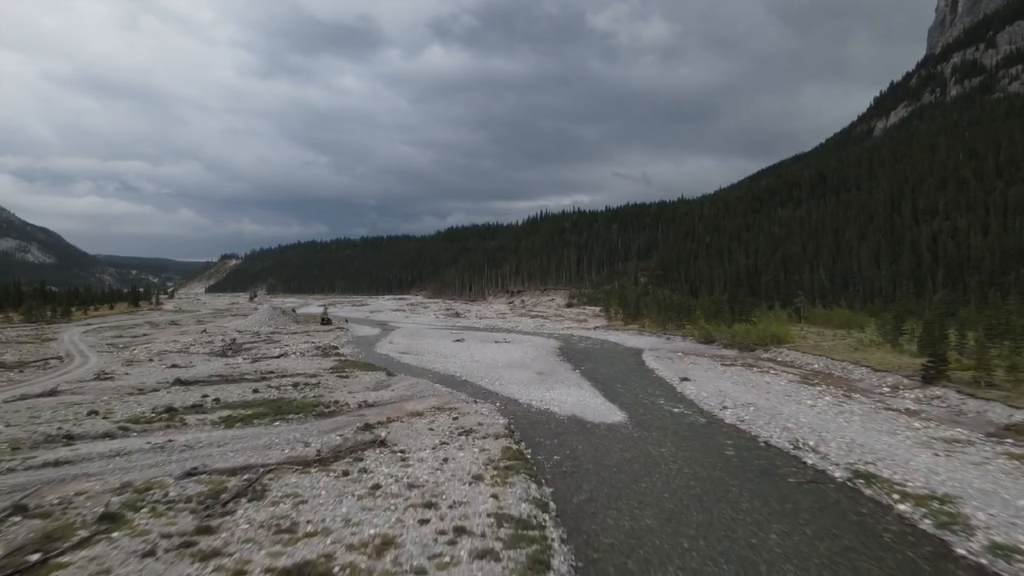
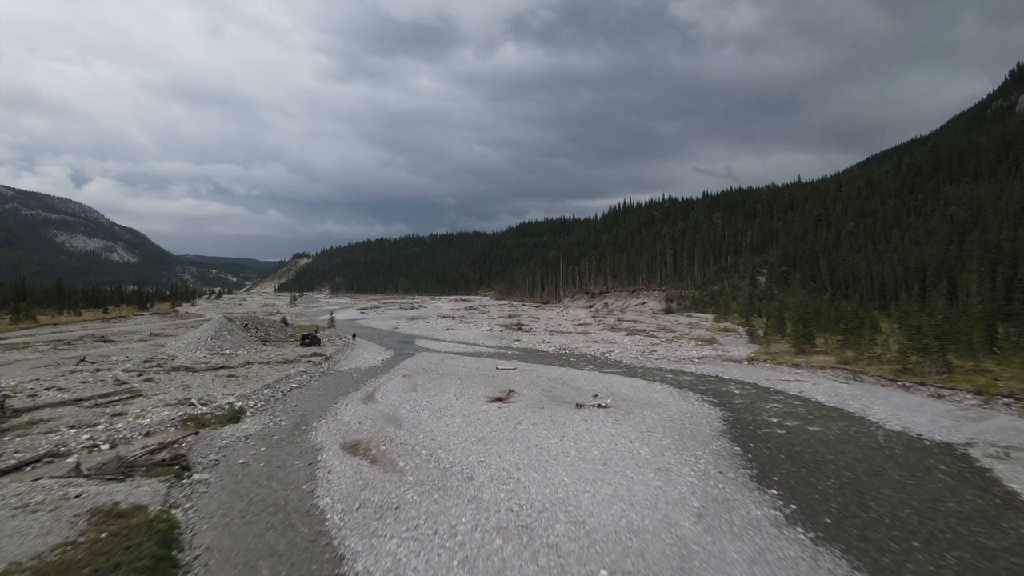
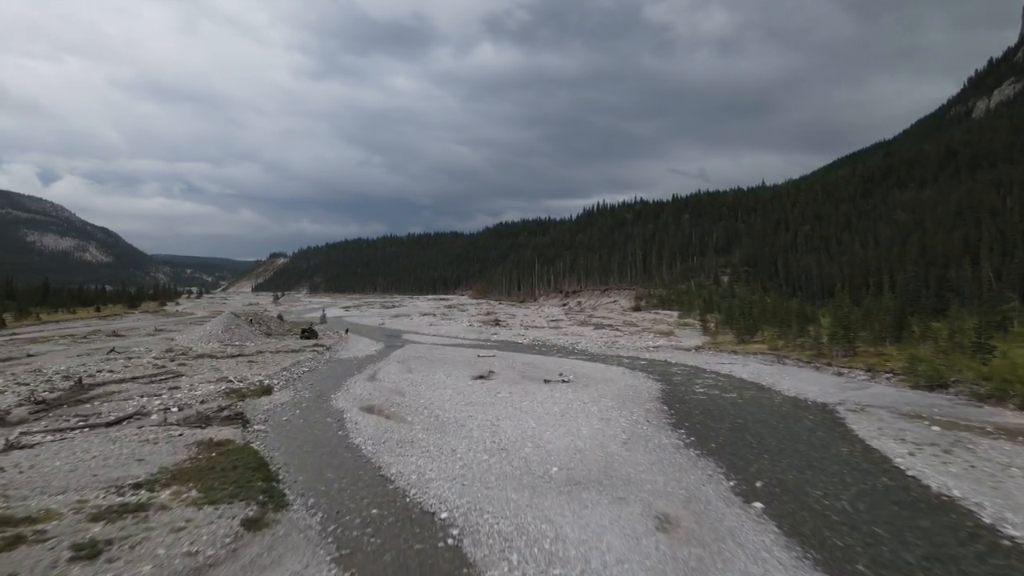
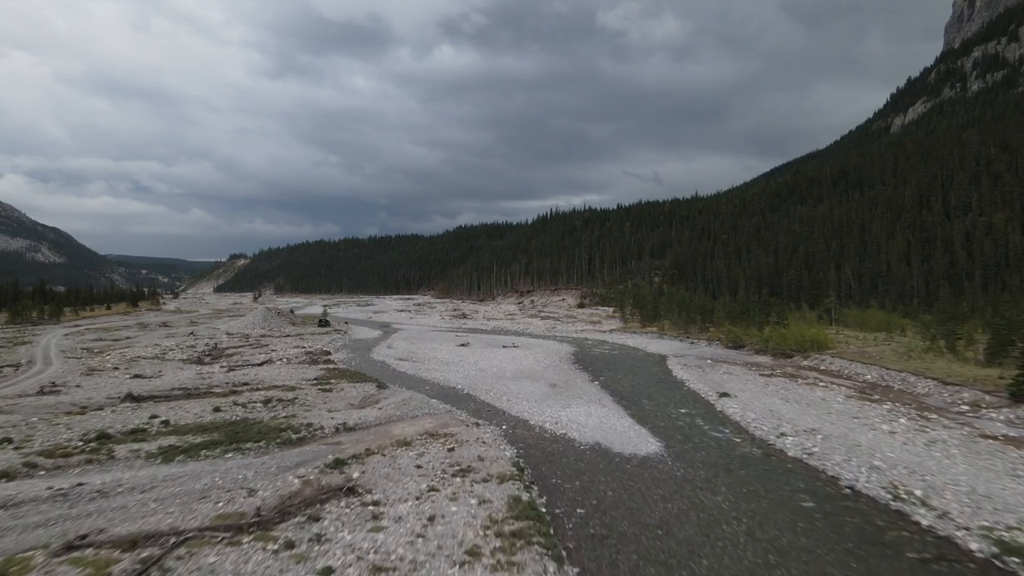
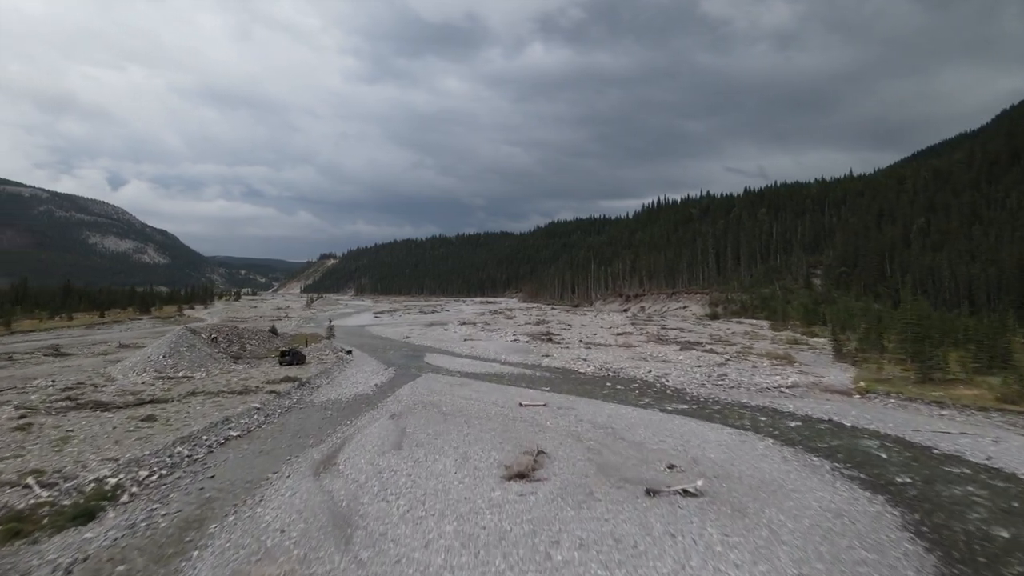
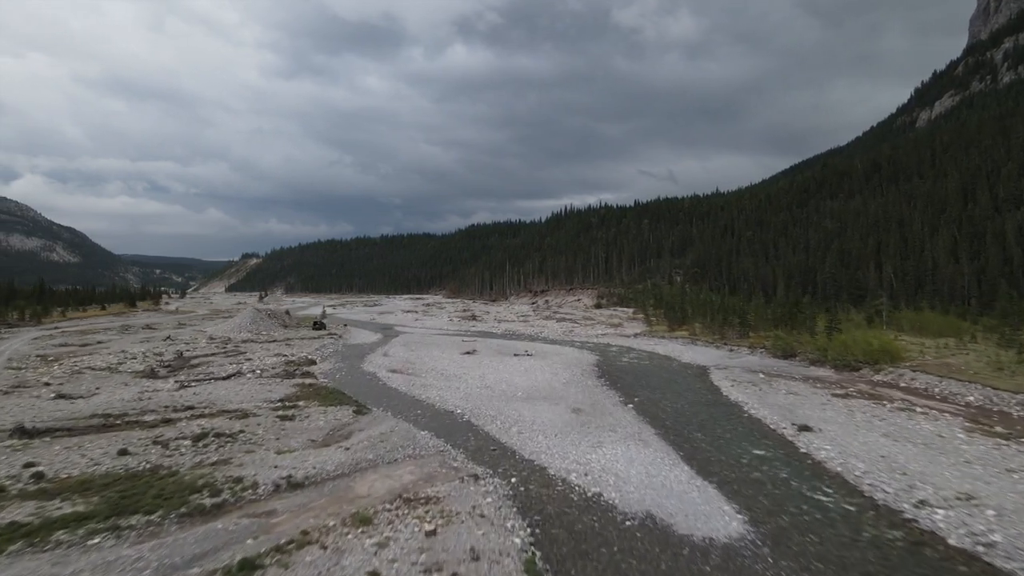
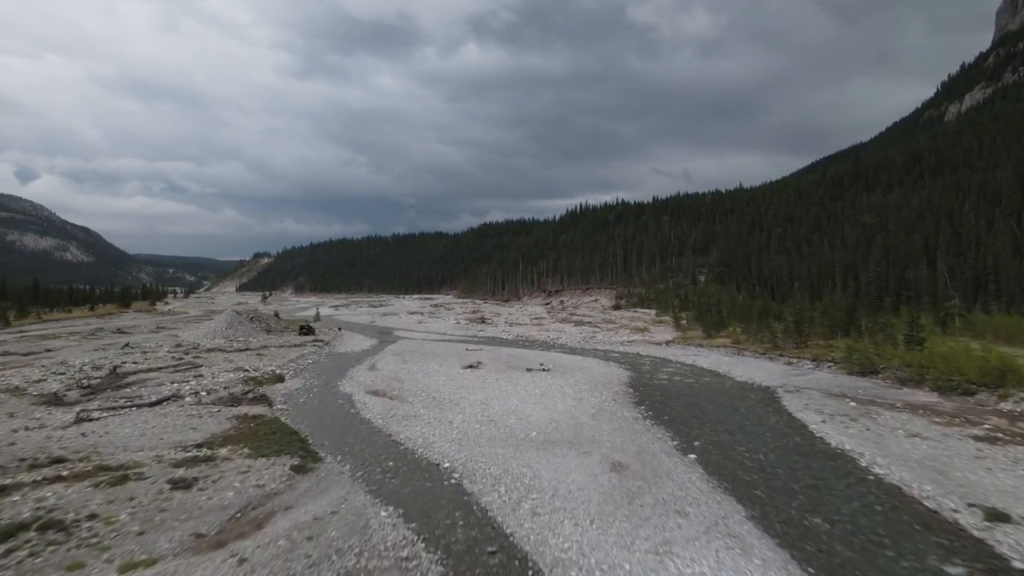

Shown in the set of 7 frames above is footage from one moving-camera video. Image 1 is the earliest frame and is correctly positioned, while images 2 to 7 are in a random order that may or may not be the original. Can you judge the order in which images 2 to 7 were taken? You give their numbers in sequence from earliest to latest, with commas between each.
4, 6, 7, 3, 2, 5
